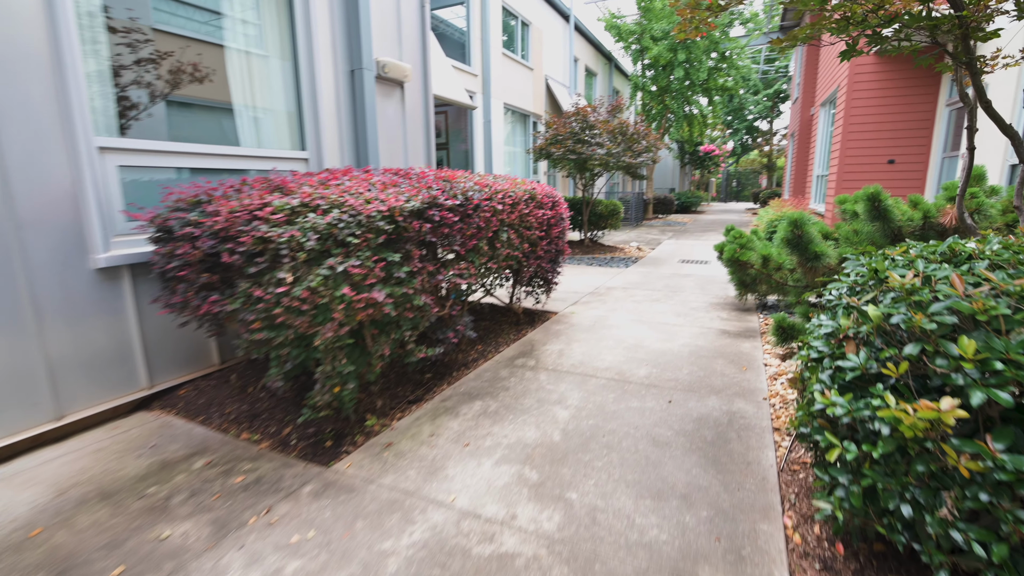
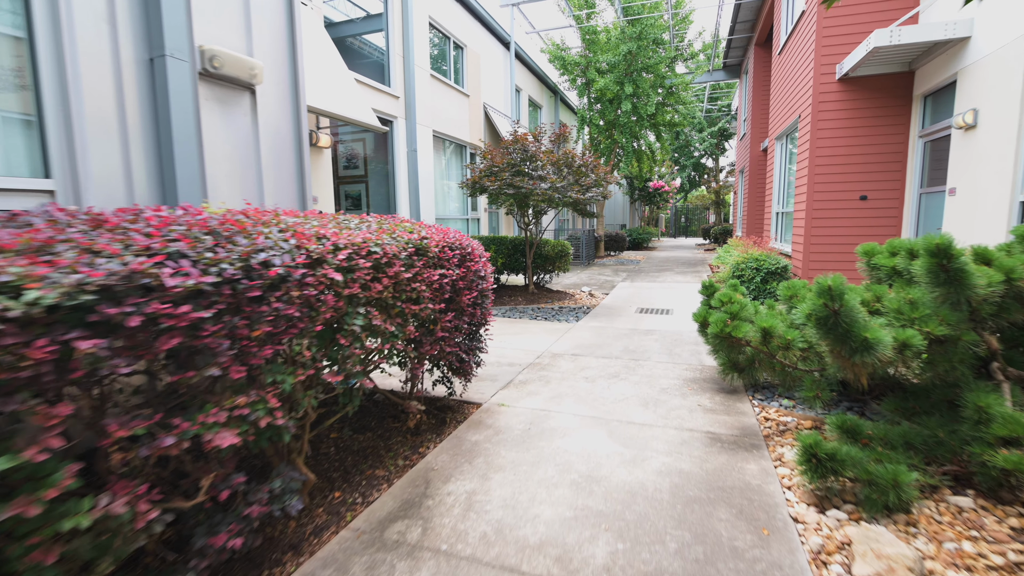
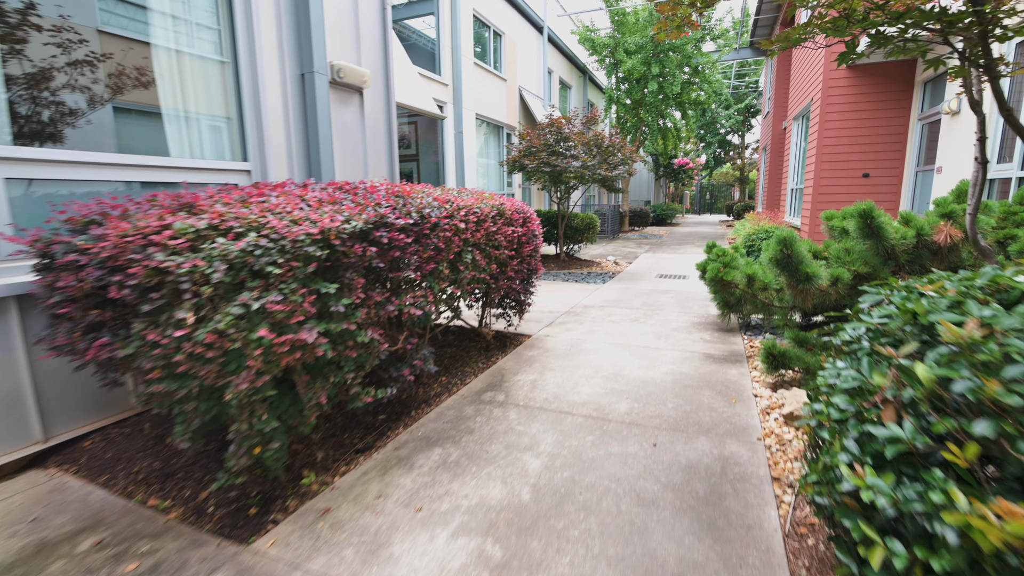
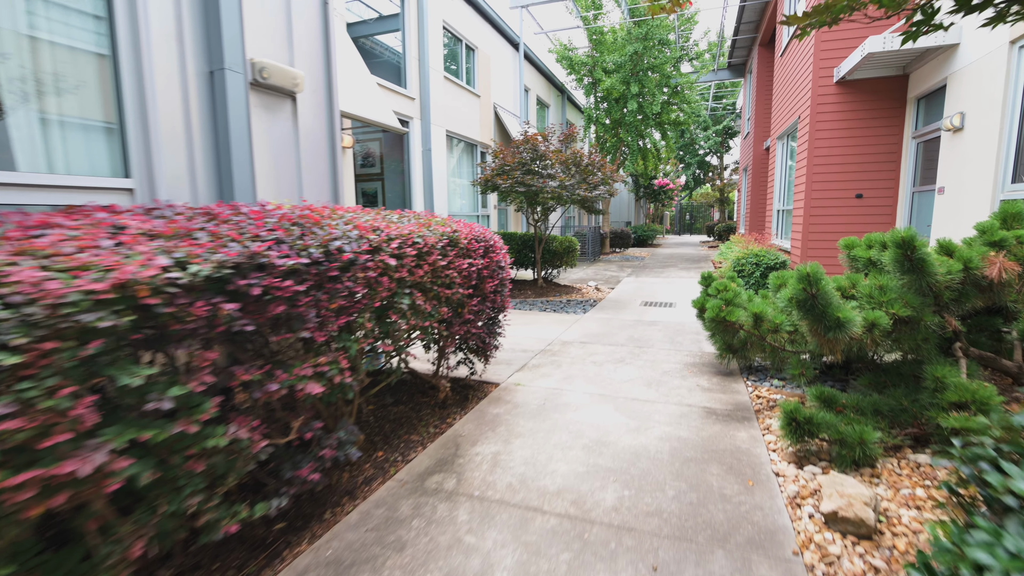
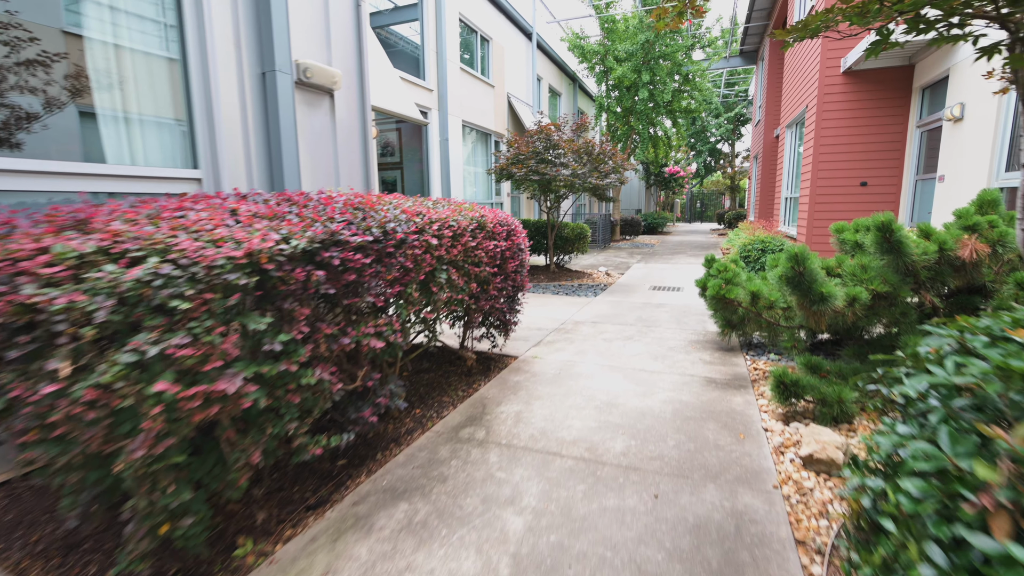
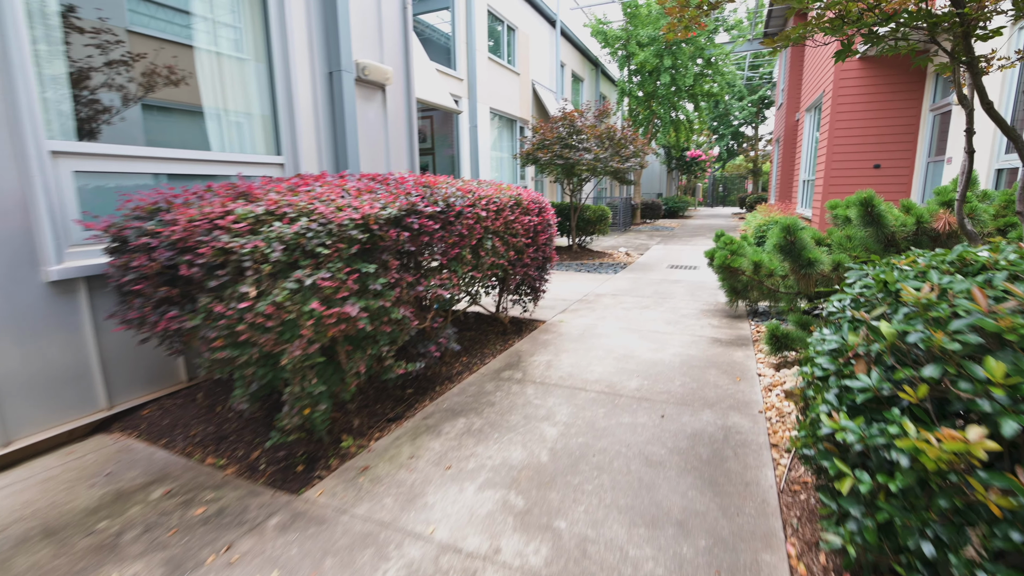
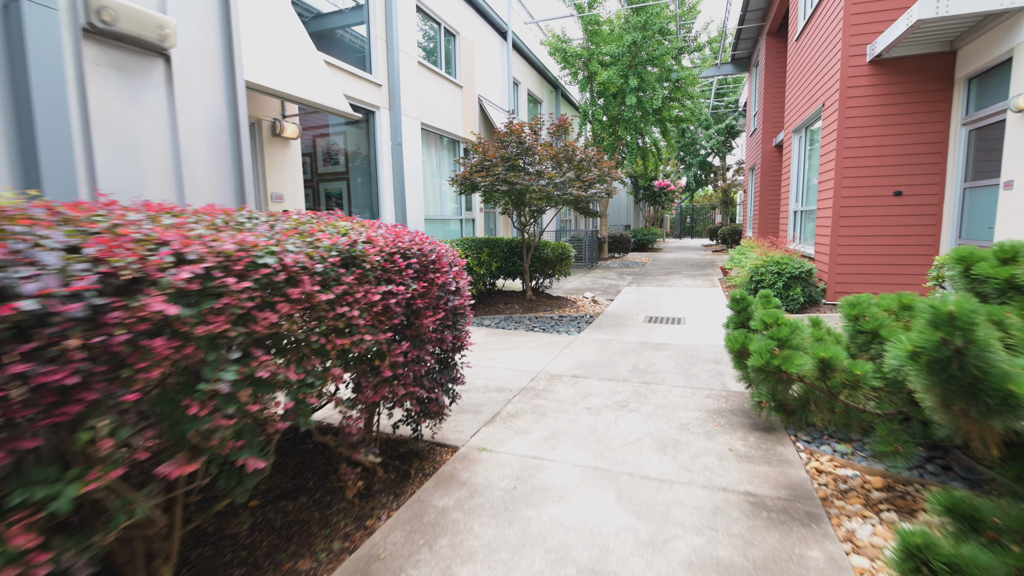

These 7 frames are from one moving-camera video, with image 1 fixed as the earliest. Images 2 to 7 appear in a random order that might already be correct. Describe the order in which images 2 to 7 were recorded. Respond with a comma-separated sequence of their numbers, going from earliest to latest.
6, 3, 5, 4, 2, 7
